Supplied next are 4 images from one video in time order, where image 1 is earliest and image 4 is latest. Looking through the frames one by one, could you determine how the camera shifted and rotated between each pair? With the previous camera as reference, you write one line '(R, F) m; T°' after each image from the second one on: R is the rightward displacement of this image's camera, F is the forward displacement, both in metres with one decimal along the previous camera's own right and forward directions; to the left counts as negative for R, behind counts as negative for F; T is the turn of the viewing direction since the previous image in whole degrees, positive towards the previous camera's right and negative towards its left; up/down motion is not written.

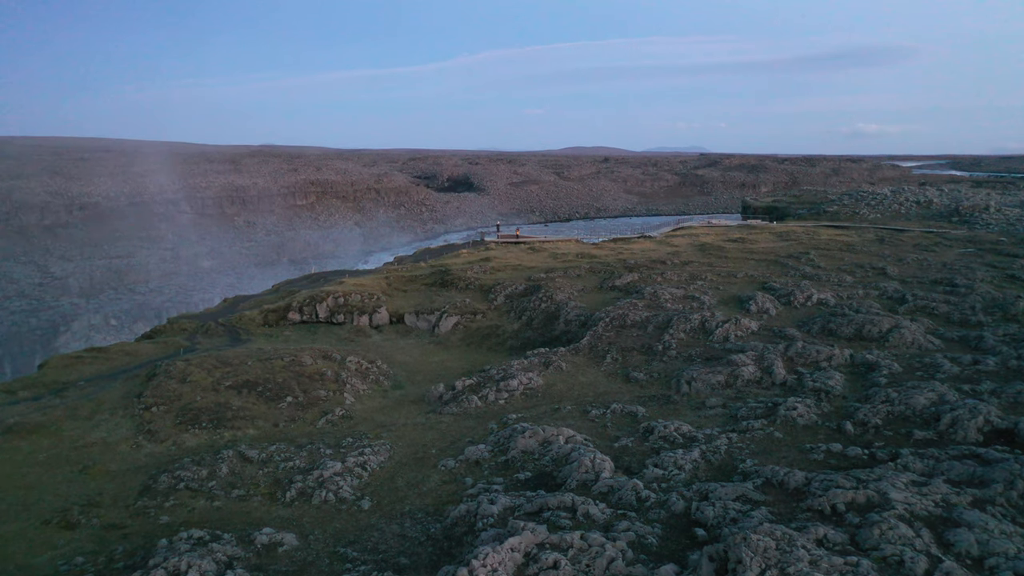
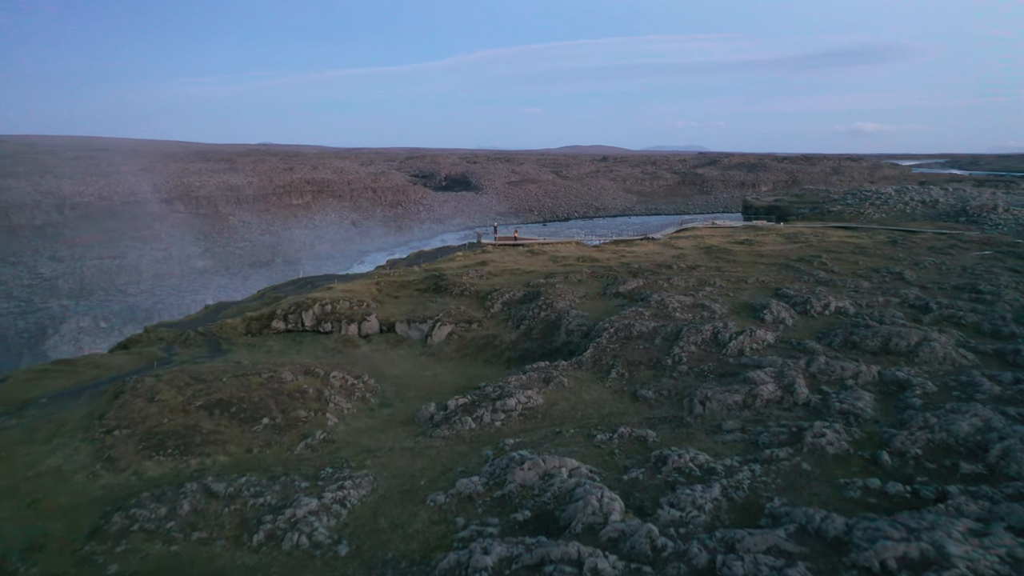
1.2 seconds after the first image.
(0.0, +0.9) m; 0°
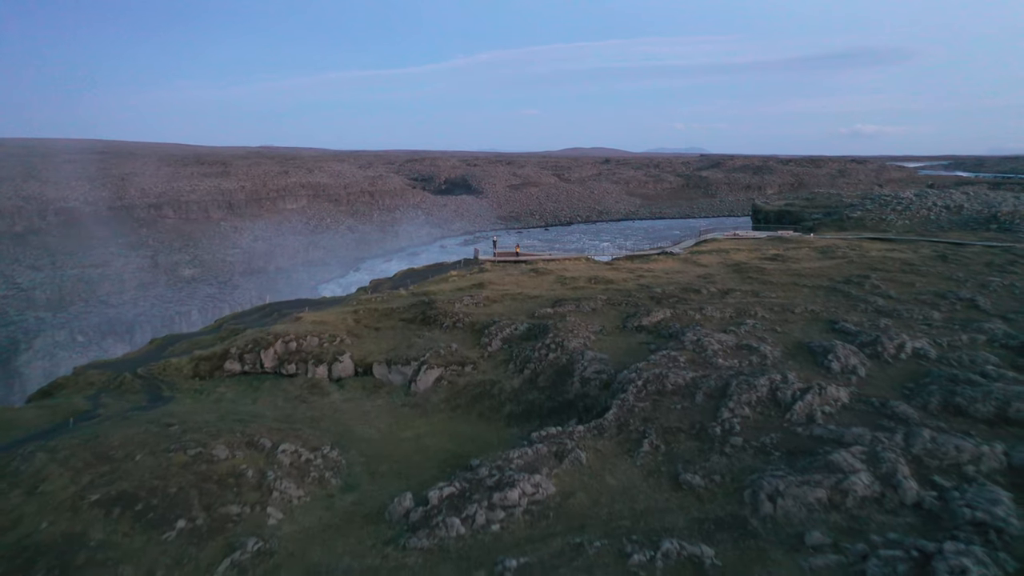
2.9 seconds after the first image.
(0.0, +2.4) m; 0°
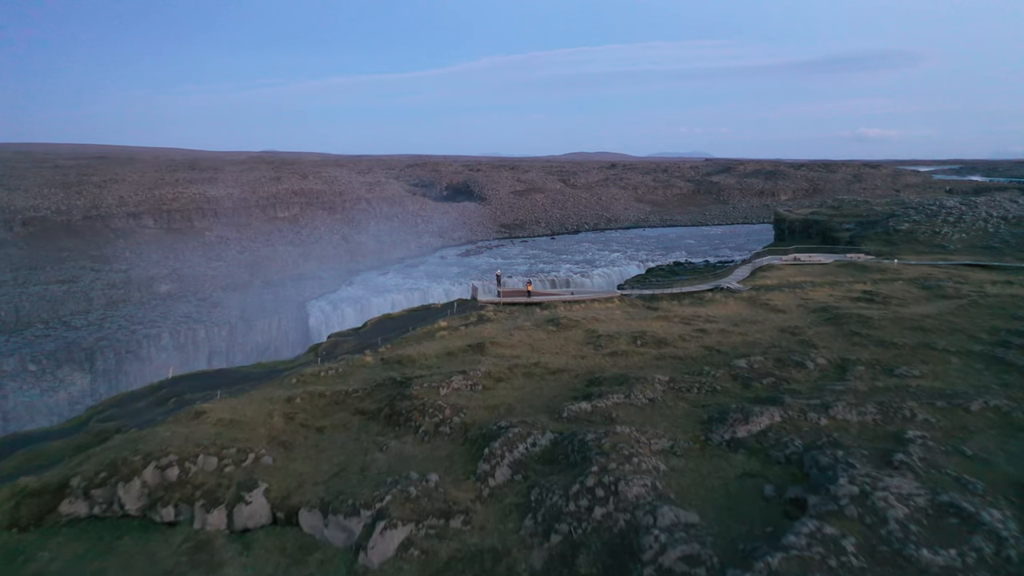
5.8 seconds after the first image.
(-0.1, +4.5) m; 0°
